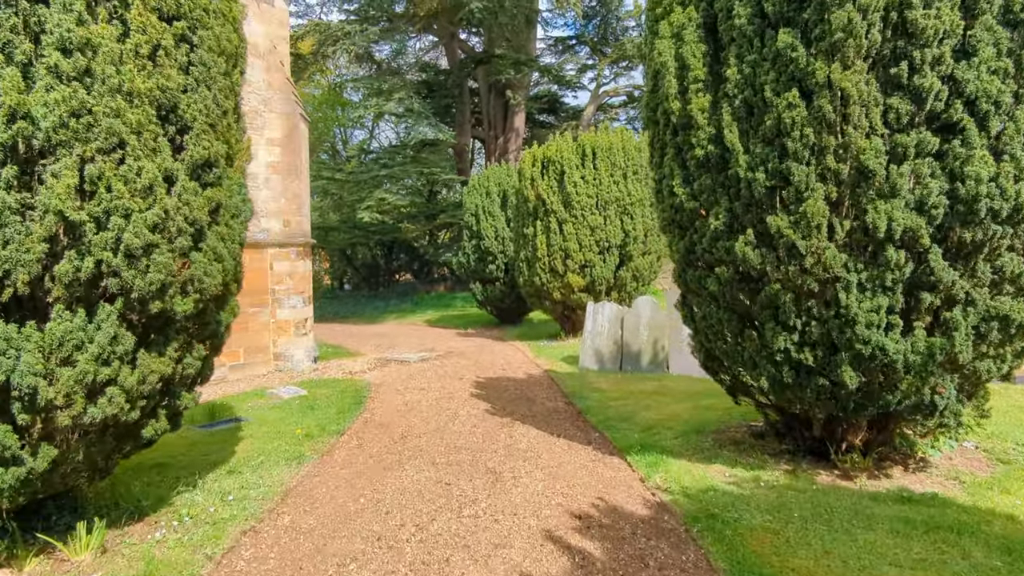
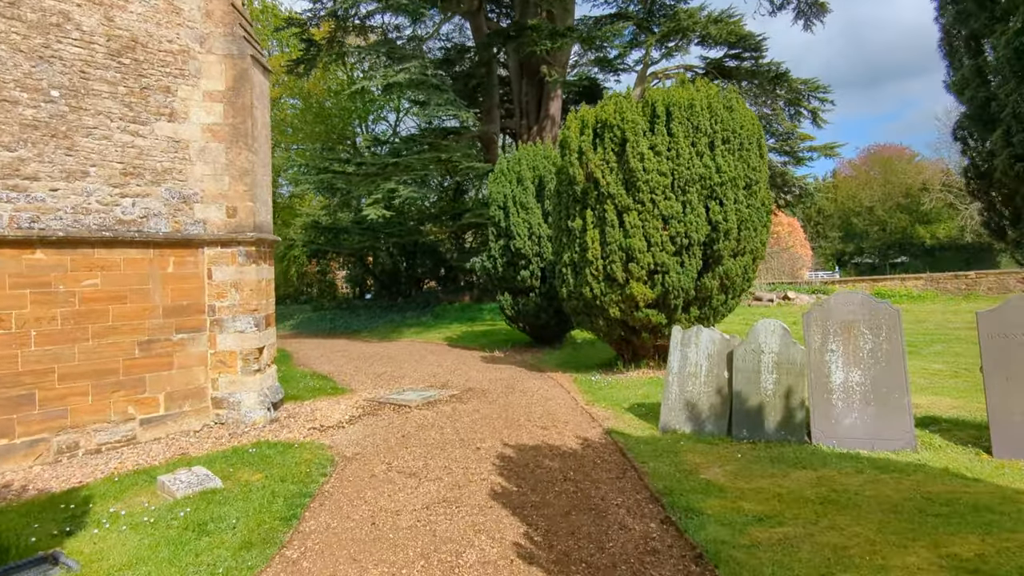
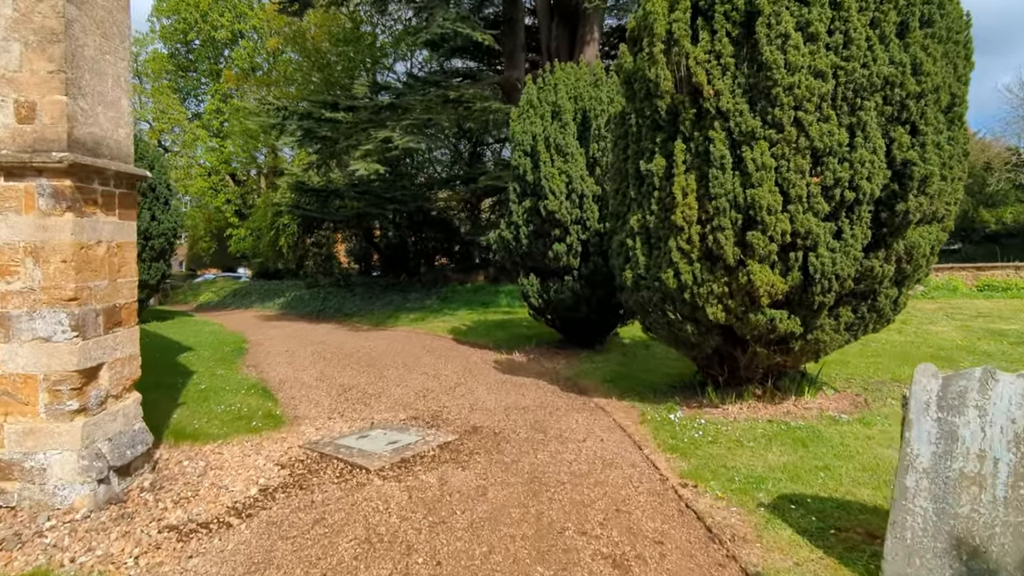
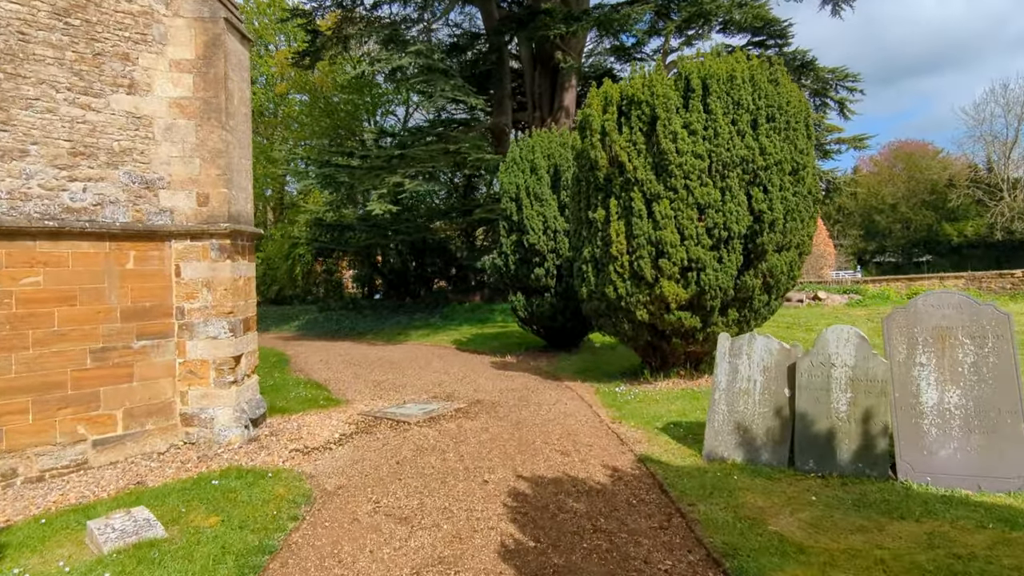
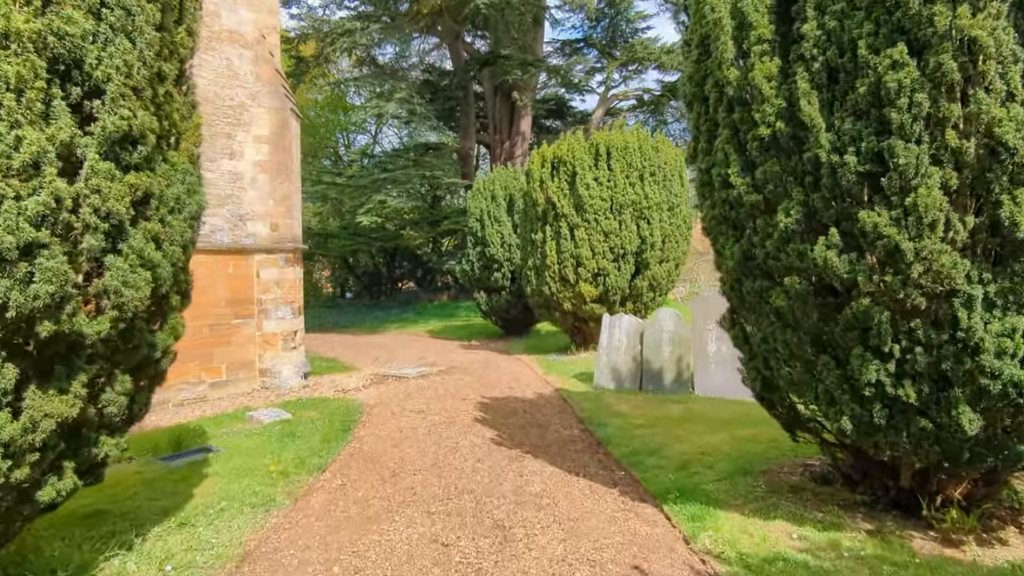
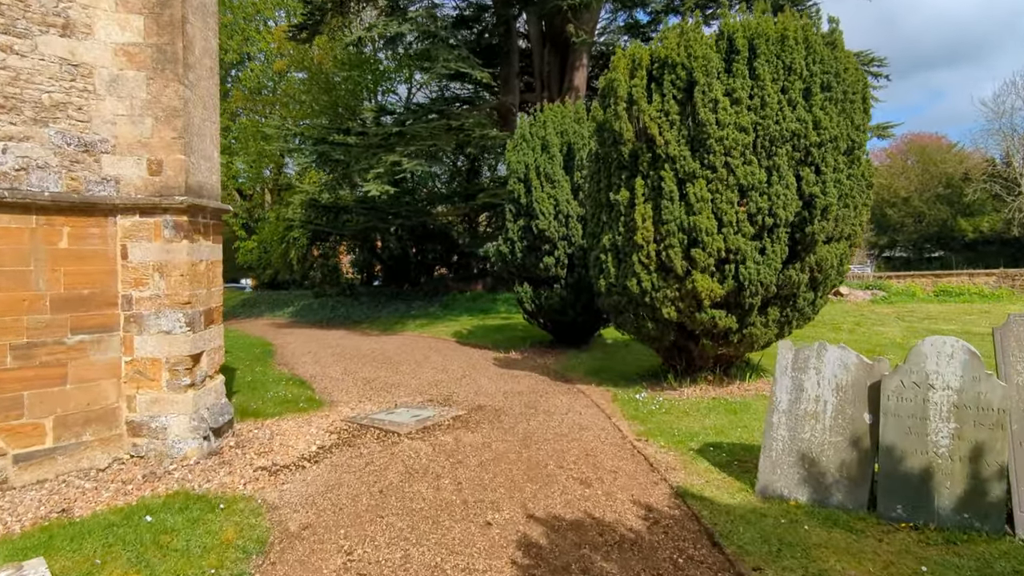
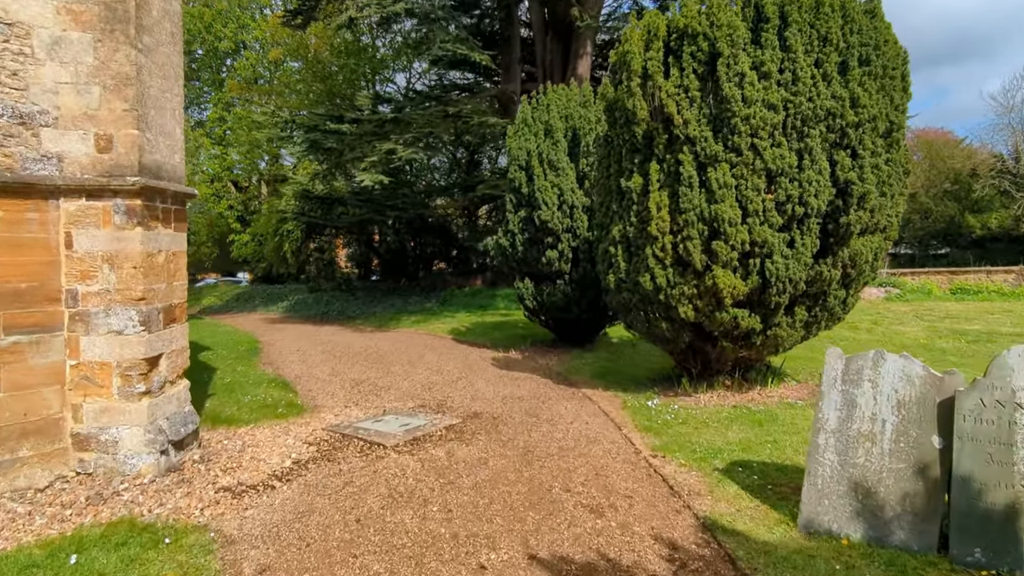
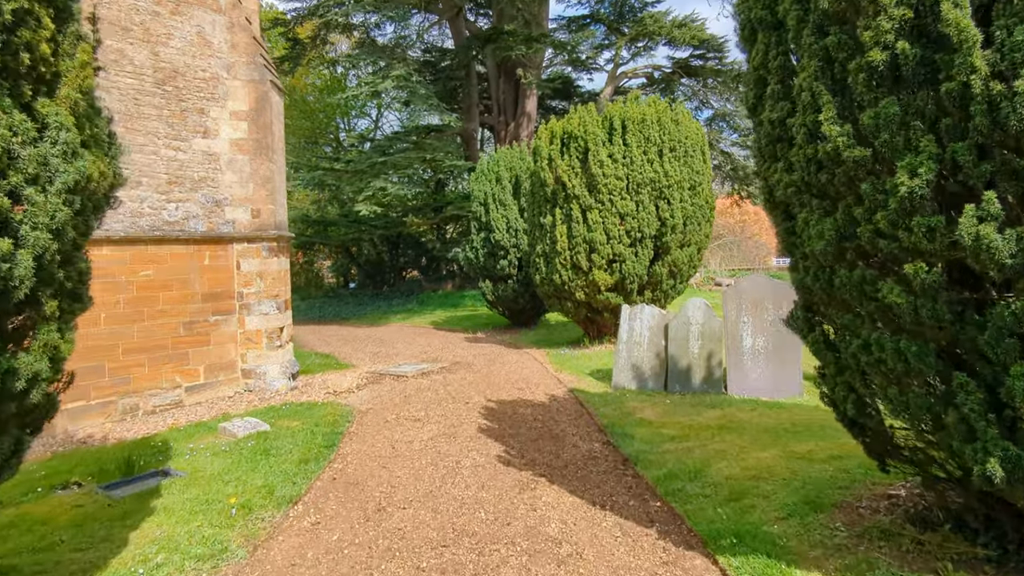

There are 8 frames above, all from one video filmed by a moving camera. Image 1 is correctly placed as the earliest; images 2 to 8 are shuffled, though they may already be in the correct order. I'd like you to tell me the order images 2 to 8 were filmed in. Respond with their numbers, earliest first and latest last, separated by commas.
5, 8, 2, 4, 6, 7, 3
